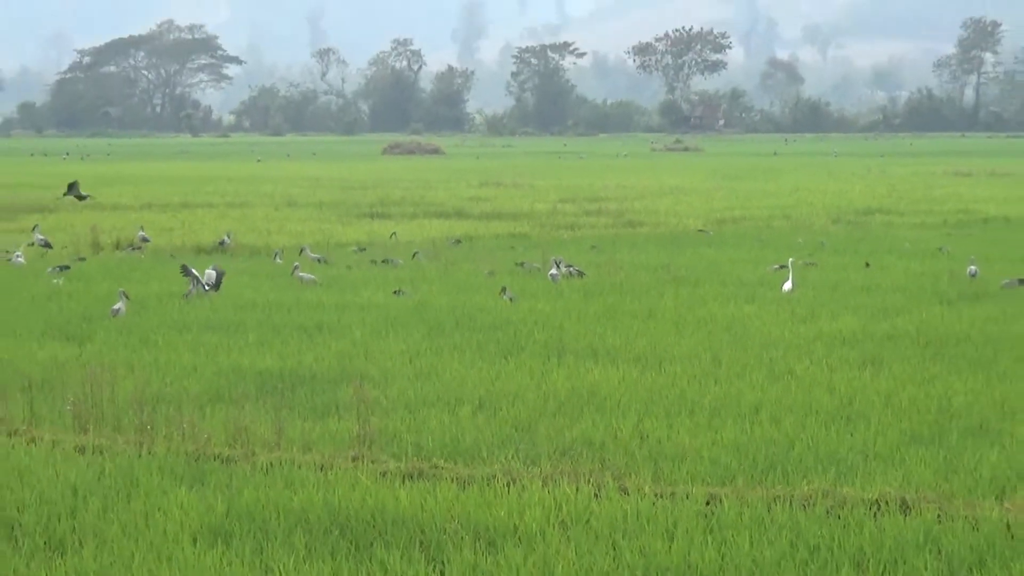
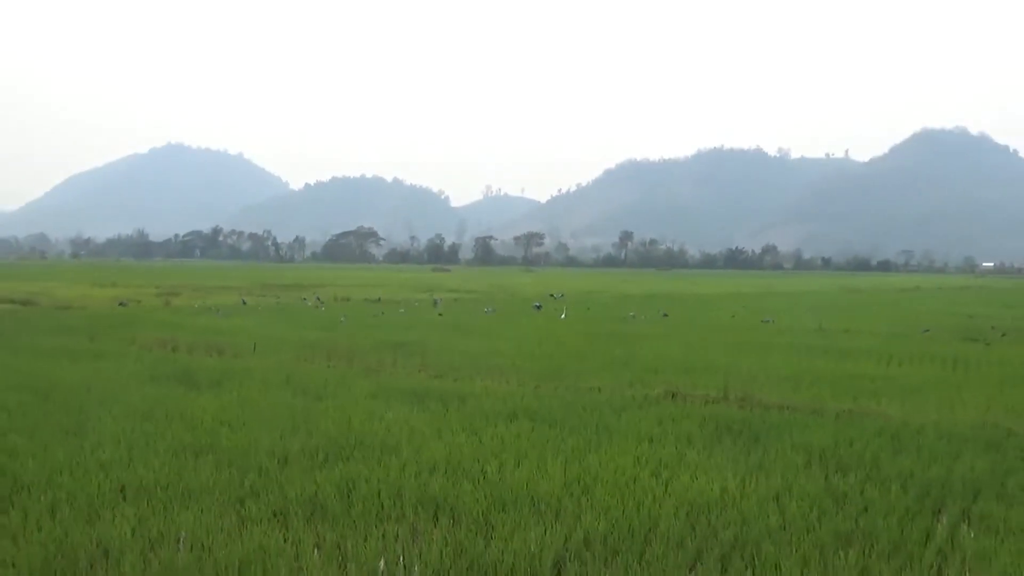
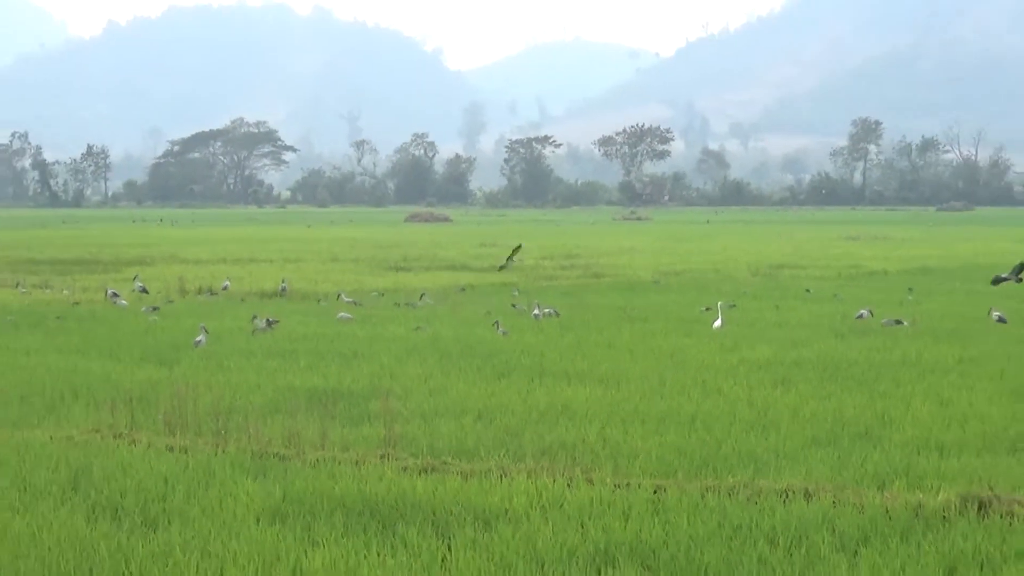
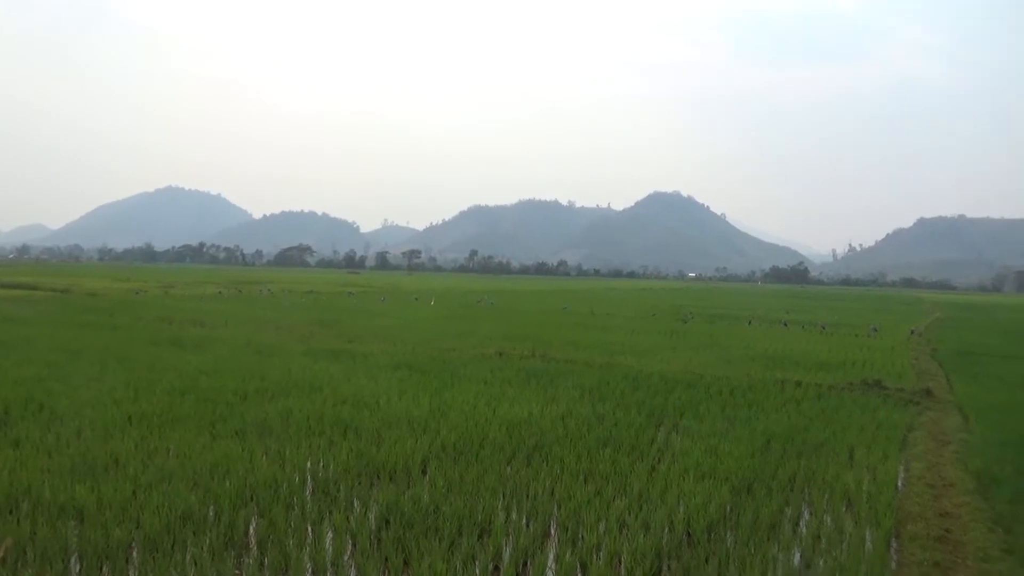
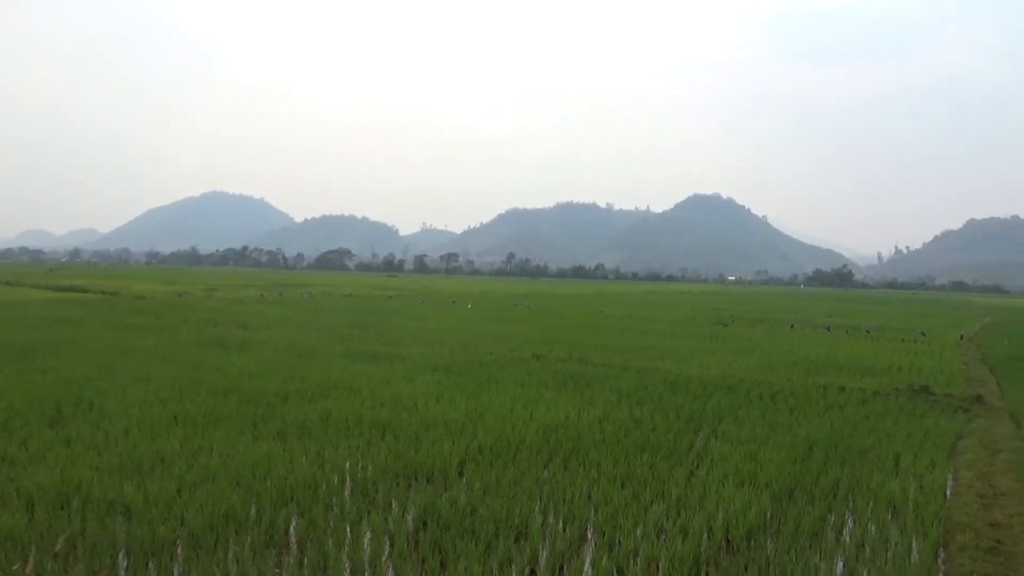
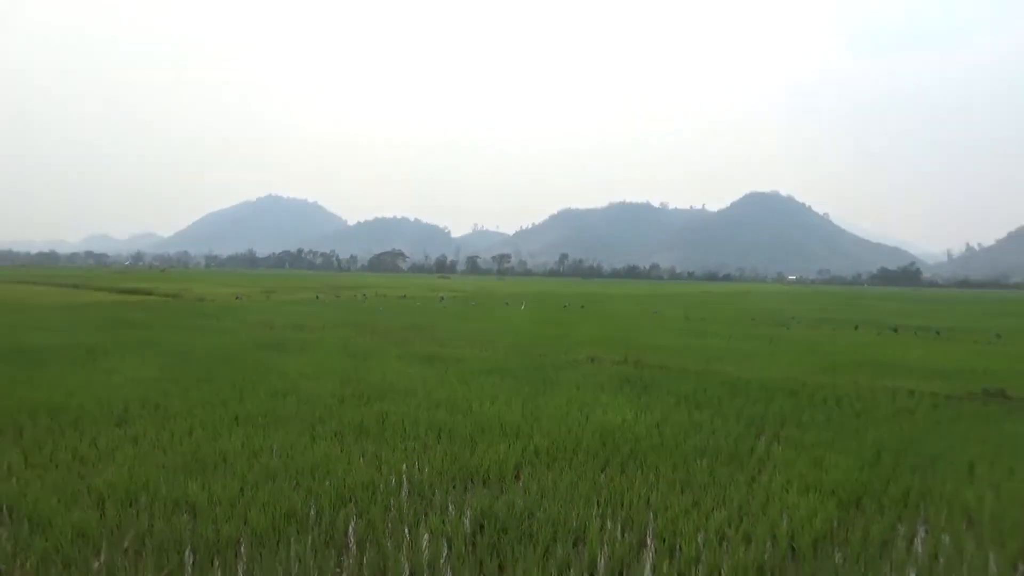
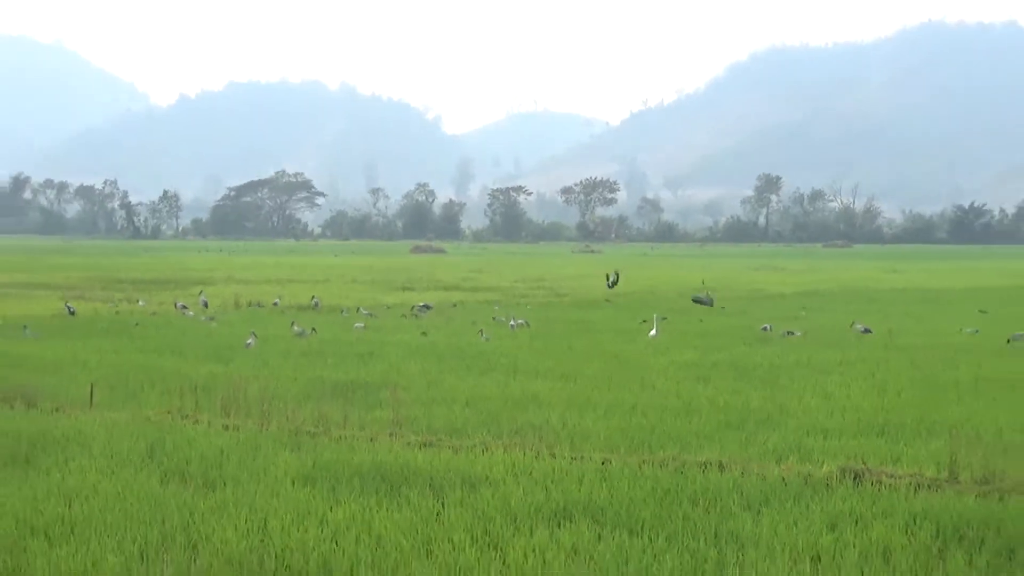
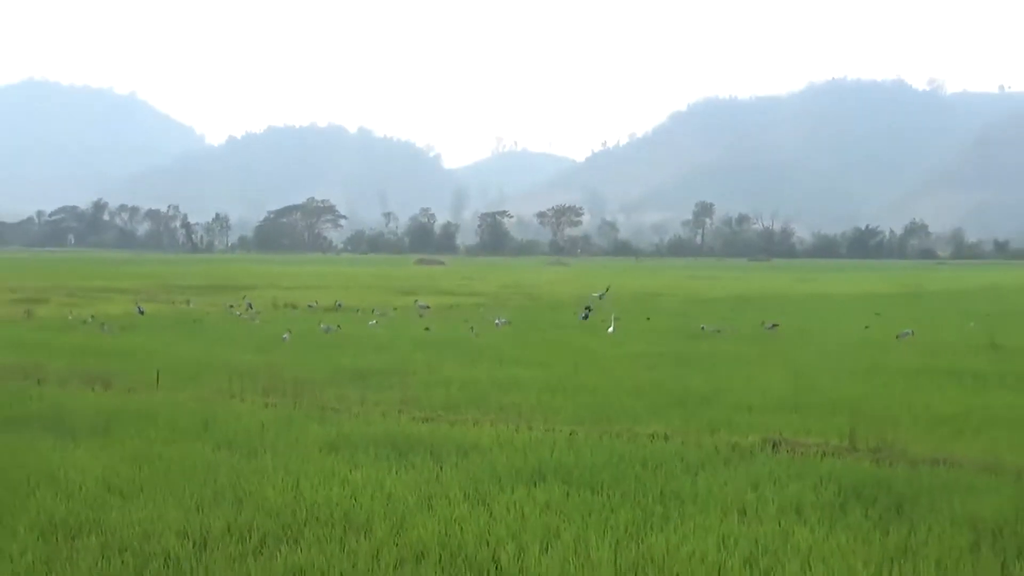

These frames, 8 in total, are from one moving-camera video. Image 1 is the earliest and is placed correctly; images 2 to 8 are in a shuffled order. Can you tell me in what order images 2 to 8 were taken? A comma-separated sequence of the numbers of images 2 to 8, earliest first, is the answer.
3, 7, 8, 2, 6, 5, 4
